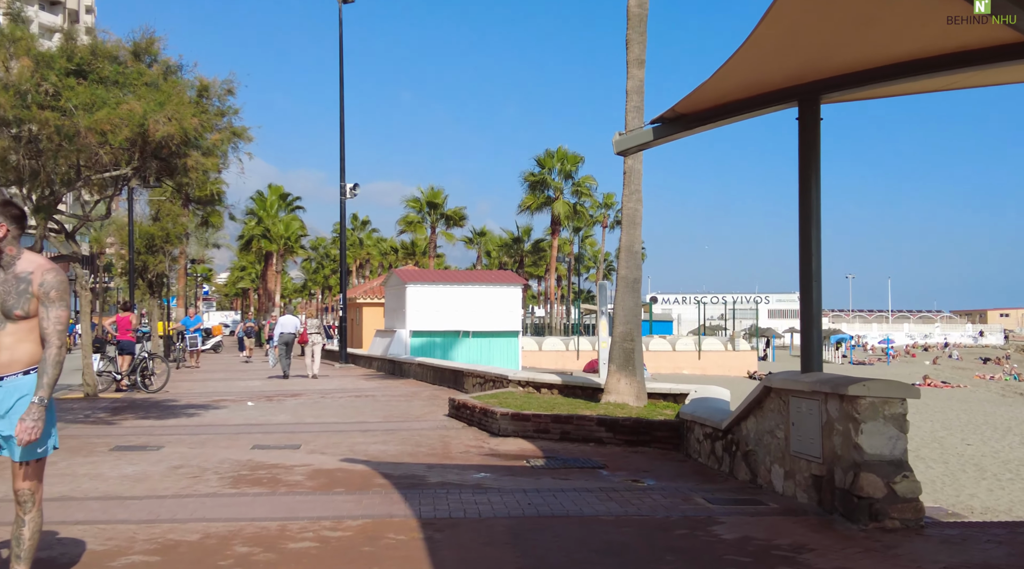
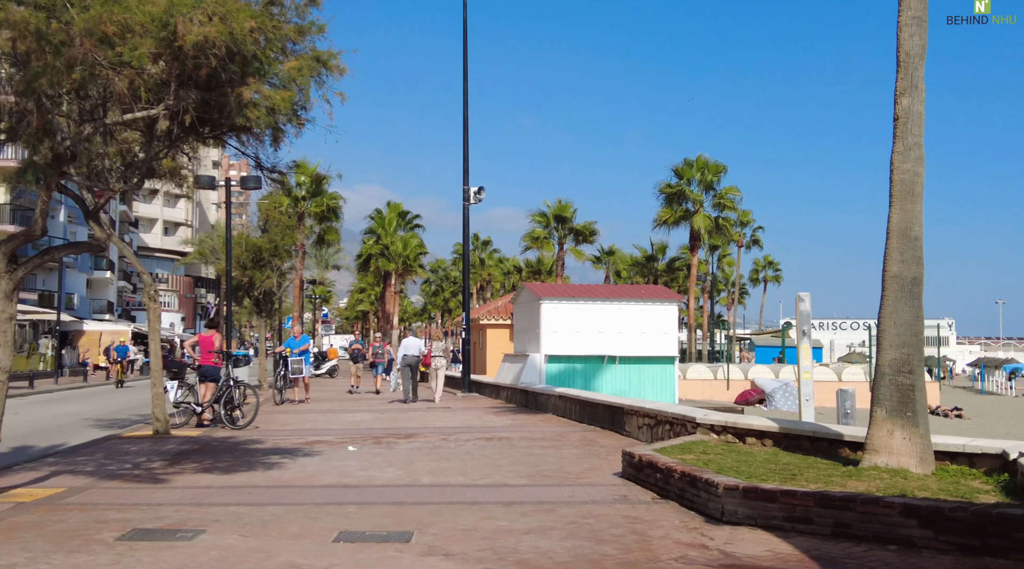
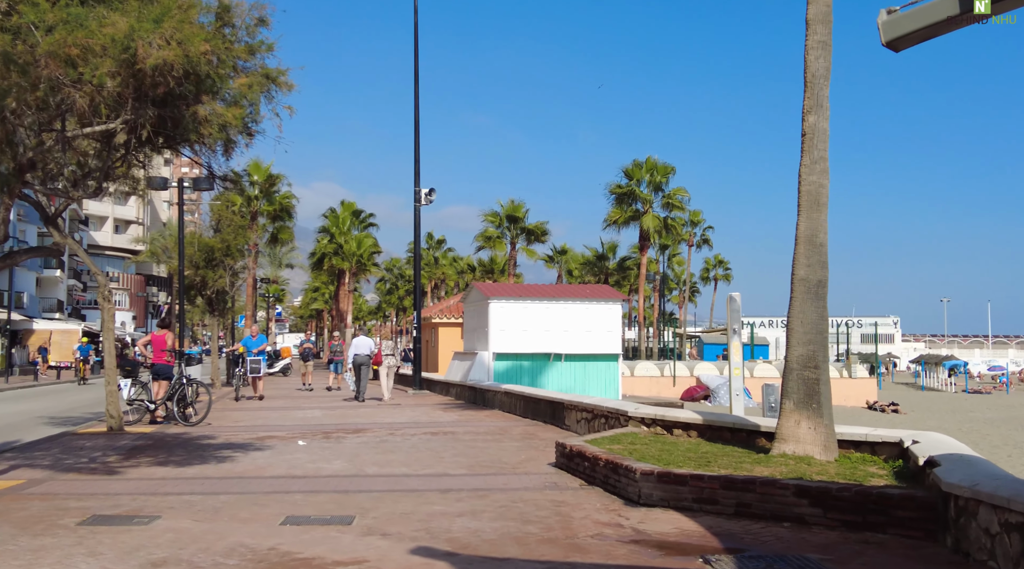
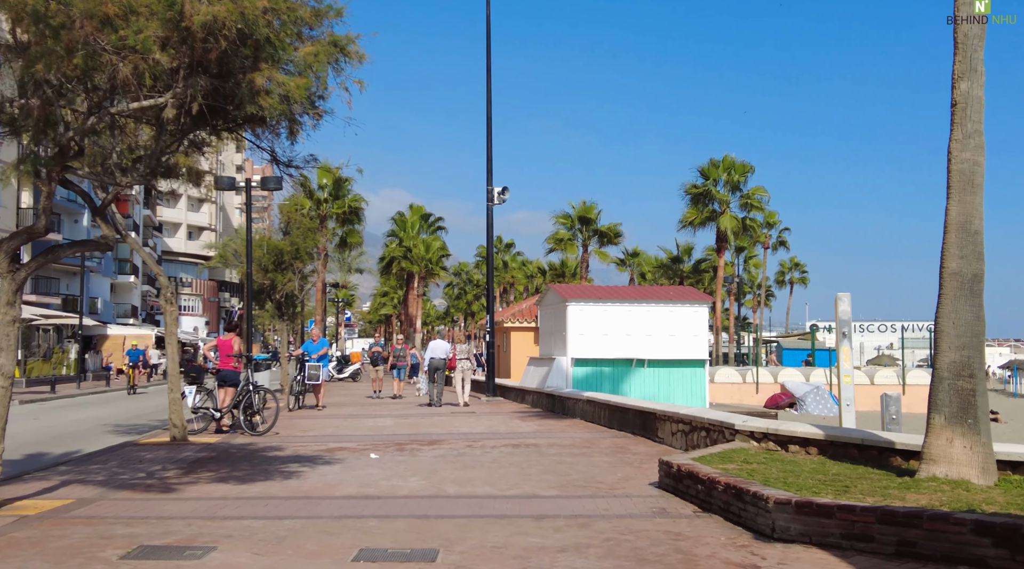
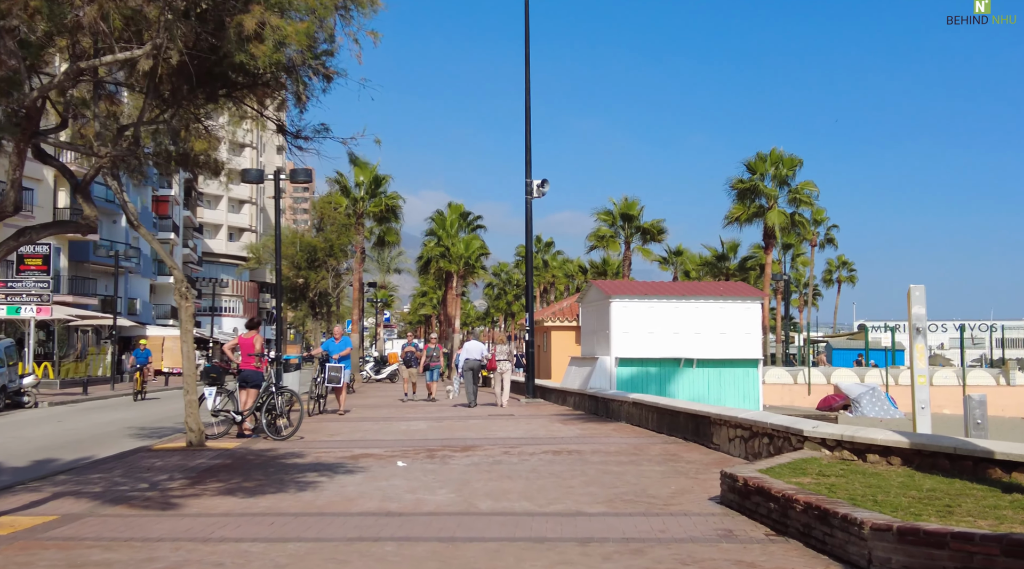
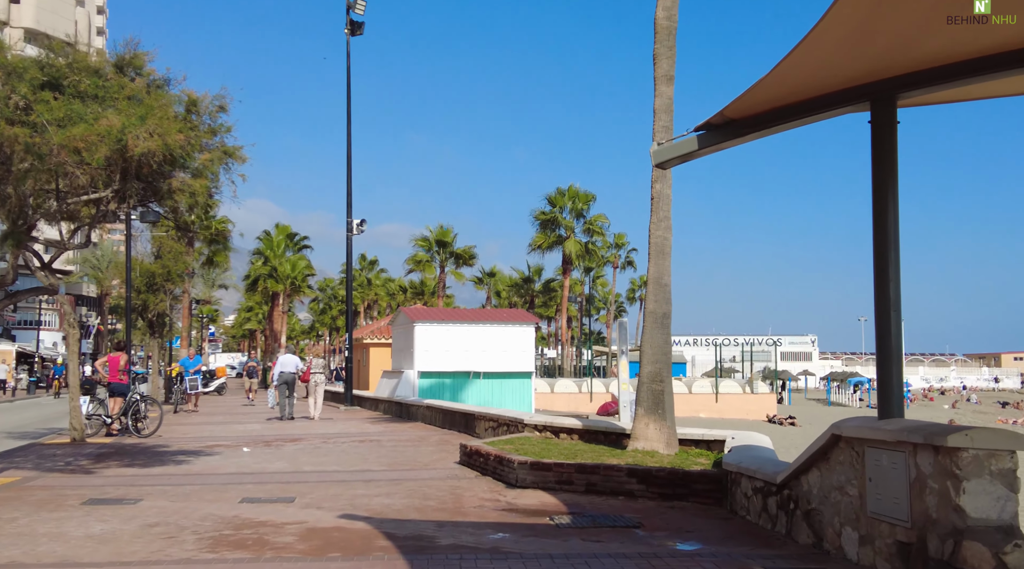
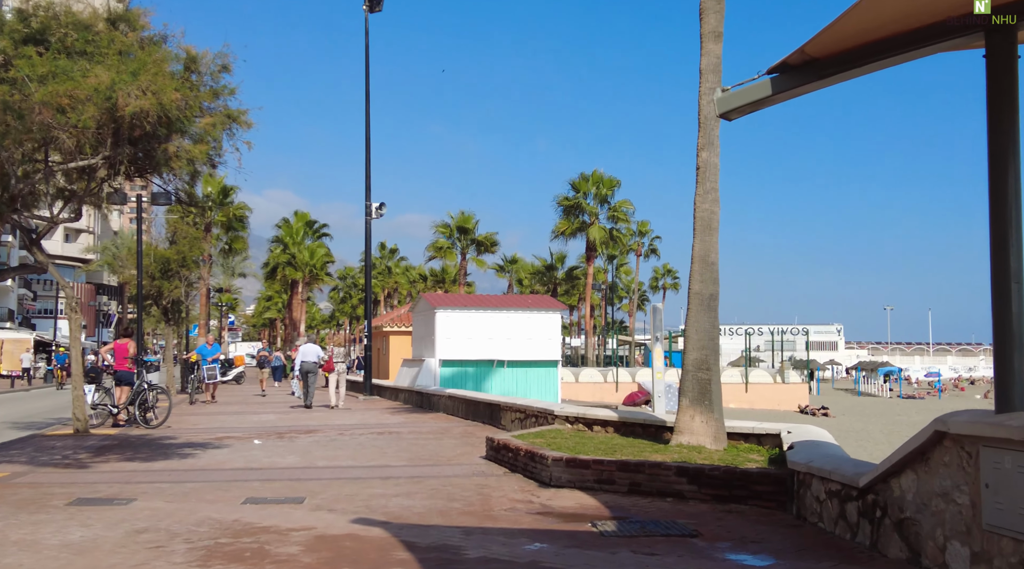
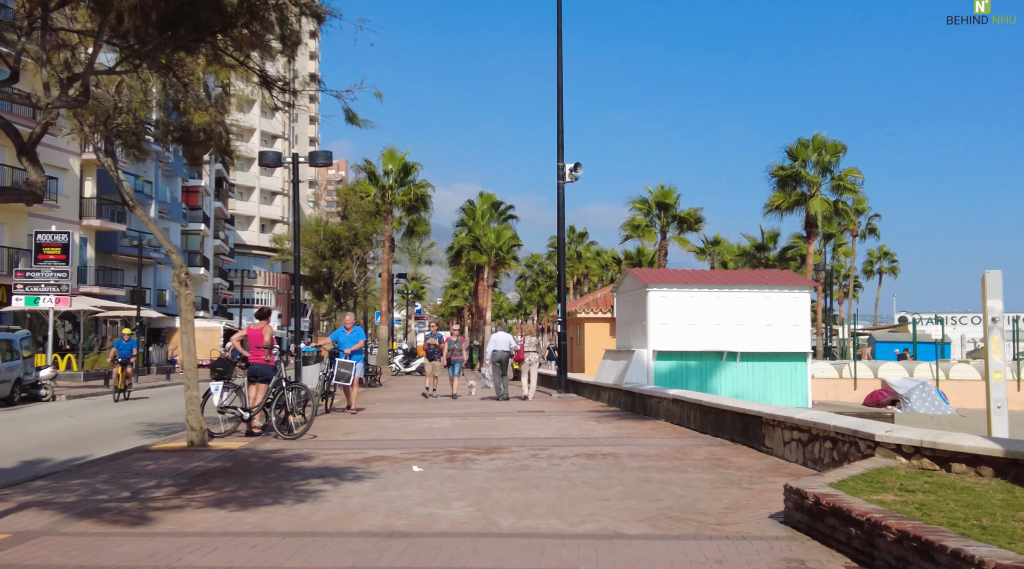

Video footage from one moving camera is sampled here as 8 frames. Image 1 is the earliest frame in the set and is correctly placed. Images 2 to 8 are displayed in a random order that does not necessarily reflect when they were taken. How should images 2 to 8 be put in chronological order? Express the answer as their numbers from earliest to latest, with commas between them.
6, 7, 3, 2, 4, 5, 8
